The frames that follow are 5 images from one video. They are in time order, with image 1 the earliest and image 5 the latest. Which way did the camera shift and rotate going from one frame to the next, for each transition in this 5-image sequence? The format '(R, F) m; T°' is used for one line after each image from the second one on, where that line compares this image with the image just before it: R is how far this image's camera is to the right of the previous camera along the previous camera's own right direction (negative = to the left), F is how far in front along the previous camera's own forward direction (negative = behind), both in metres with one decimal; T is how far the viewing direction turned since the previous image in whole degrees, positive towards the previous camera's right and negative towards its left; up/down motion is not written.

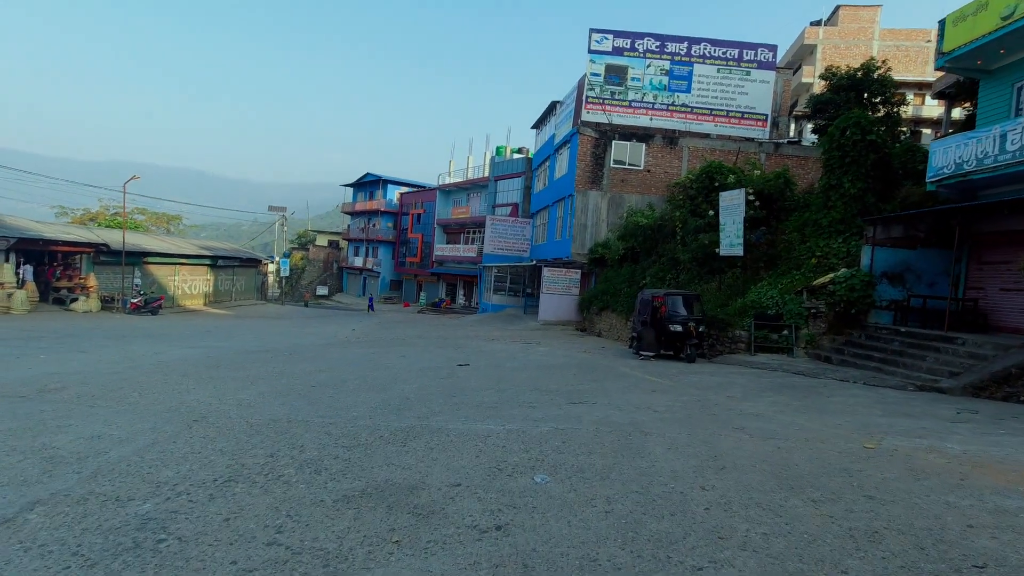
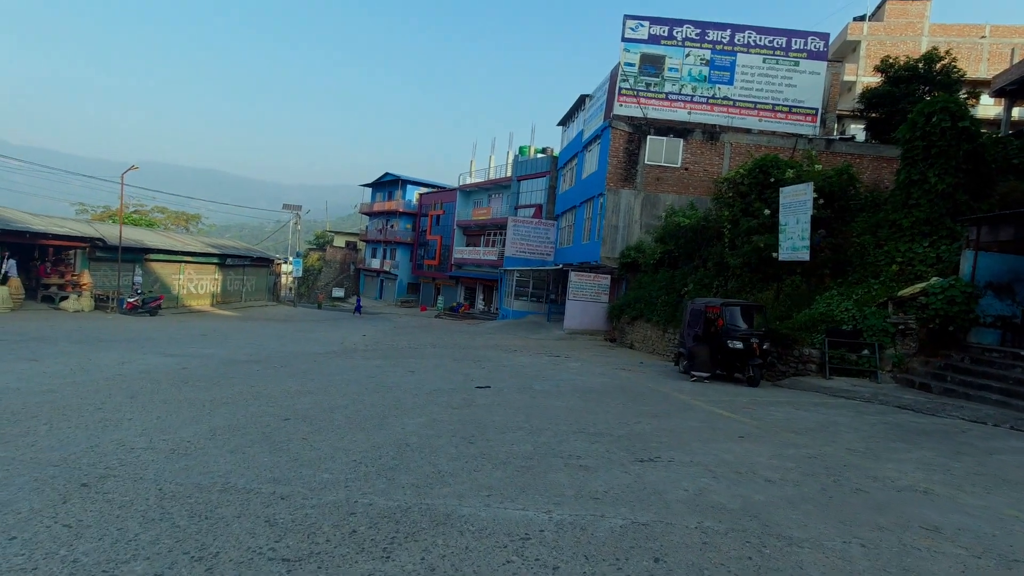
(-0.2, +2.3) m; -2°
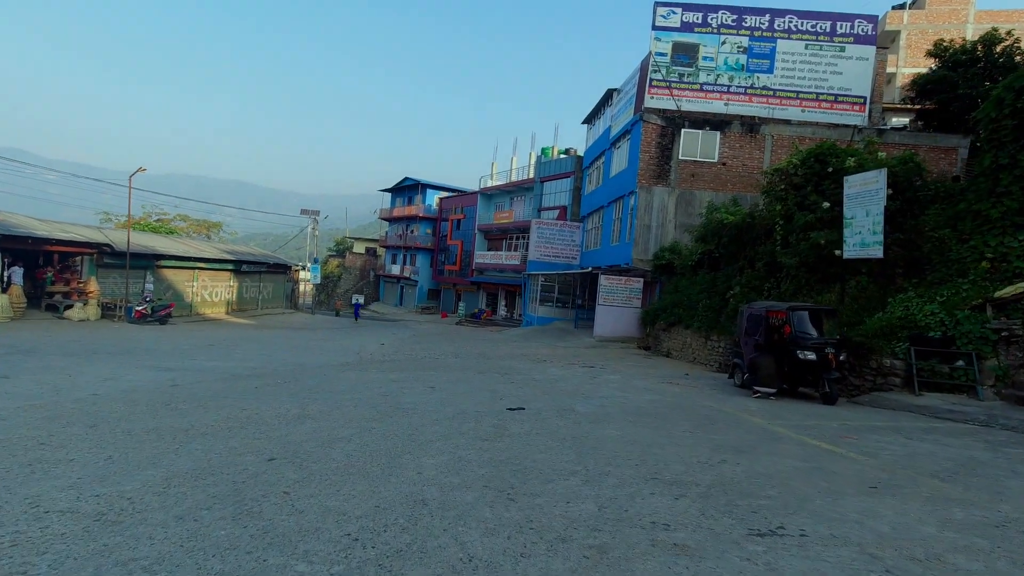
(-0.3, +1.6) m; -2°
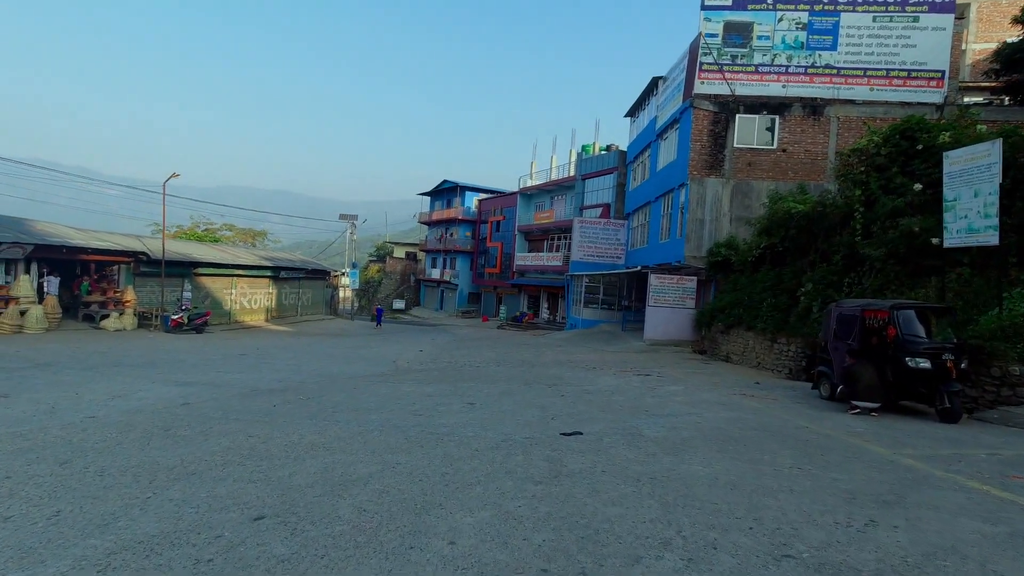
(-0.1, +1.4) m; -4°
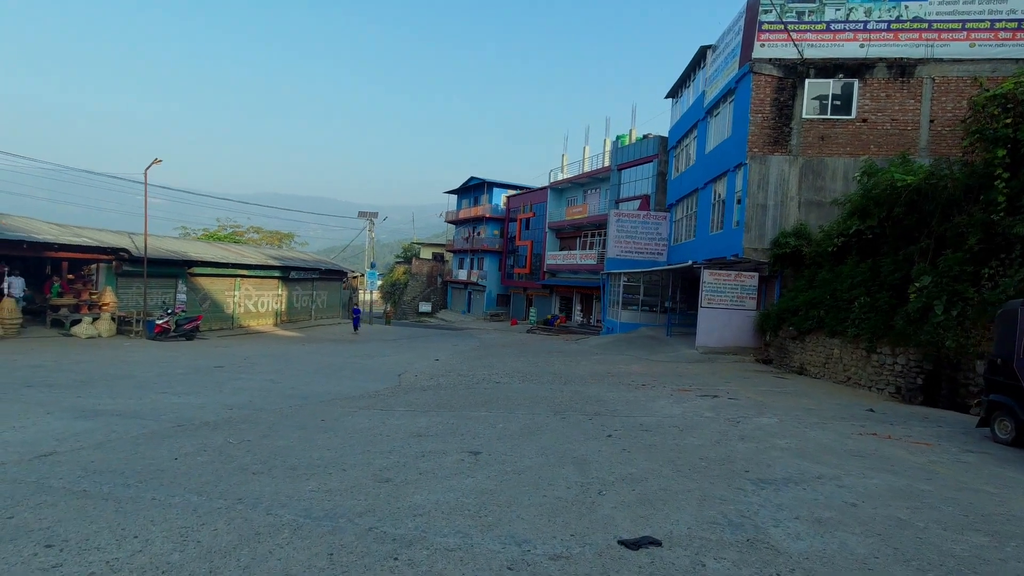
(+0.1, +3.4) m; -3°
